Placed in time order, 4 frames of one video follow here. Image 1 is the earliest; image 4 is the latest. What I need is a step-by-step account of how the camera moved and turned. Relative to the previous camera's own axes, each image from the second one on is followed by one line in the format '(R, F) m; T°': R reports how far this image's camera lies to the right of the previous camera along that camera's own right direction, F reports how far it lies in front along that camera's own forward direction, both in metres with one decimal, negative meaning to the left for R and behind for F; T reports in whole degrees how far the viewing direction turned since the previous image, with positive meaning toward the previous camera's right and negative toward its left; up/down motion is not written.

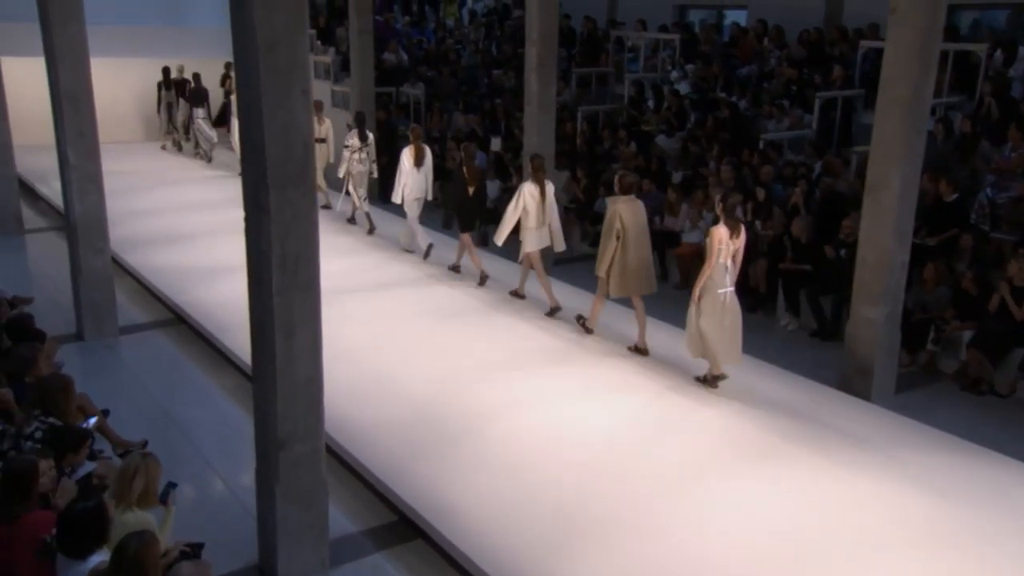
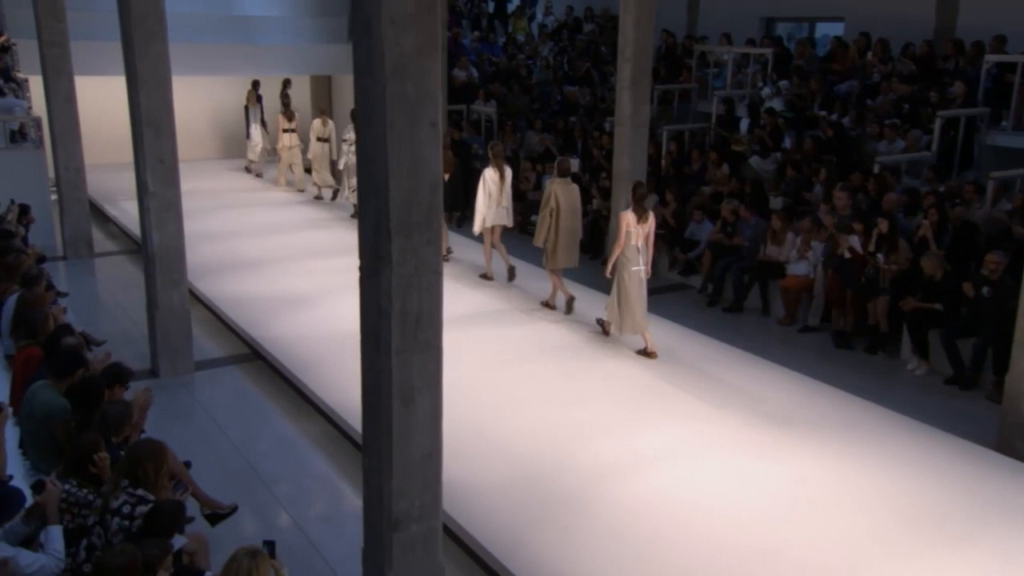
(-0.5, +0.6) m; -3°
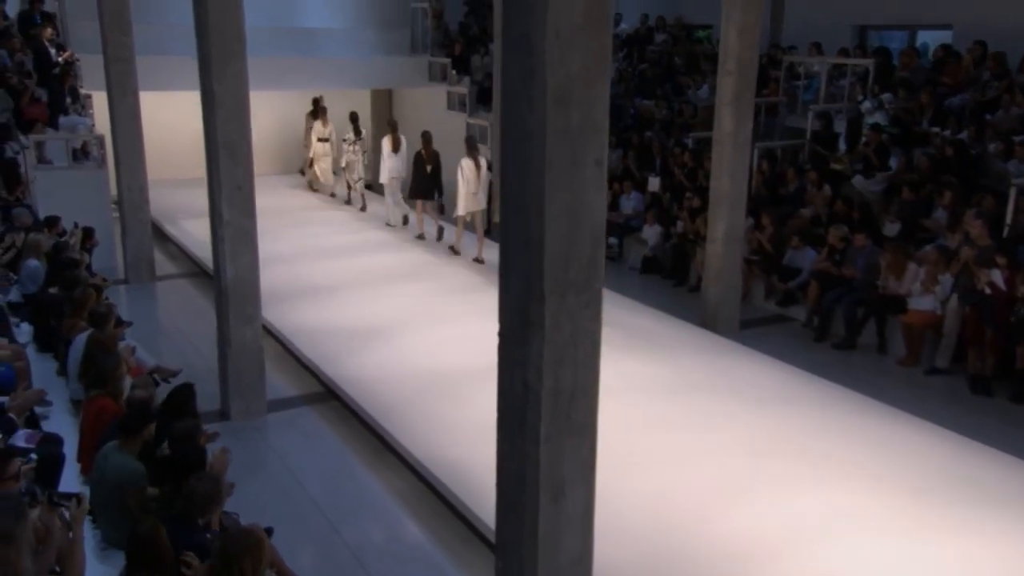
(-0.5, +0.6) m; -3°
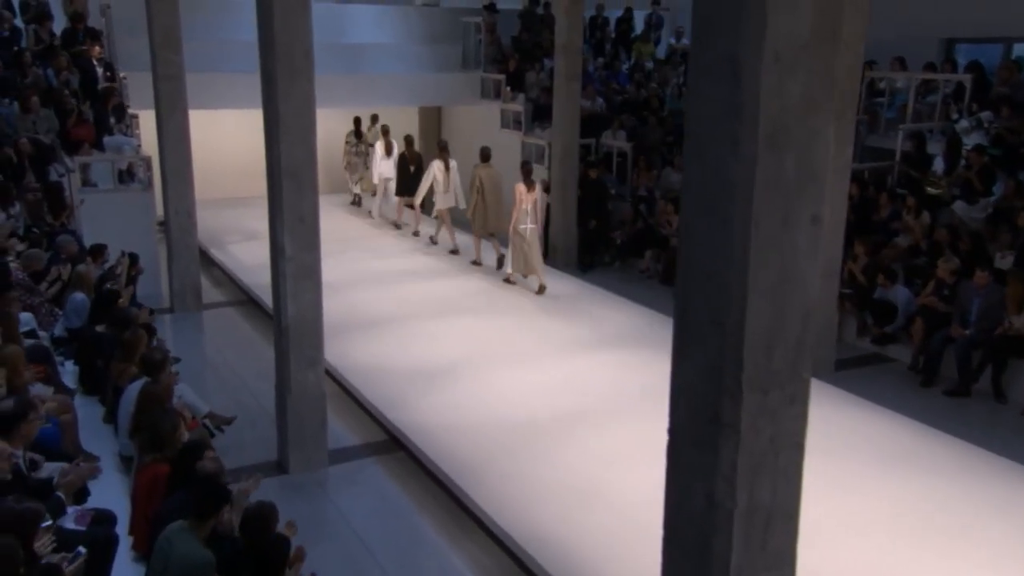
(-0.5, +0.6) m; -2°
